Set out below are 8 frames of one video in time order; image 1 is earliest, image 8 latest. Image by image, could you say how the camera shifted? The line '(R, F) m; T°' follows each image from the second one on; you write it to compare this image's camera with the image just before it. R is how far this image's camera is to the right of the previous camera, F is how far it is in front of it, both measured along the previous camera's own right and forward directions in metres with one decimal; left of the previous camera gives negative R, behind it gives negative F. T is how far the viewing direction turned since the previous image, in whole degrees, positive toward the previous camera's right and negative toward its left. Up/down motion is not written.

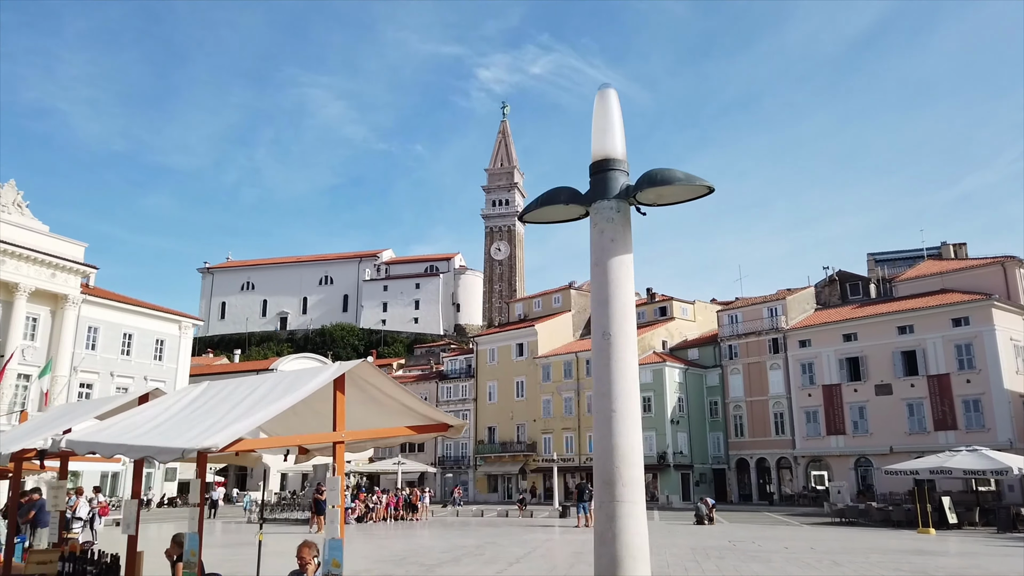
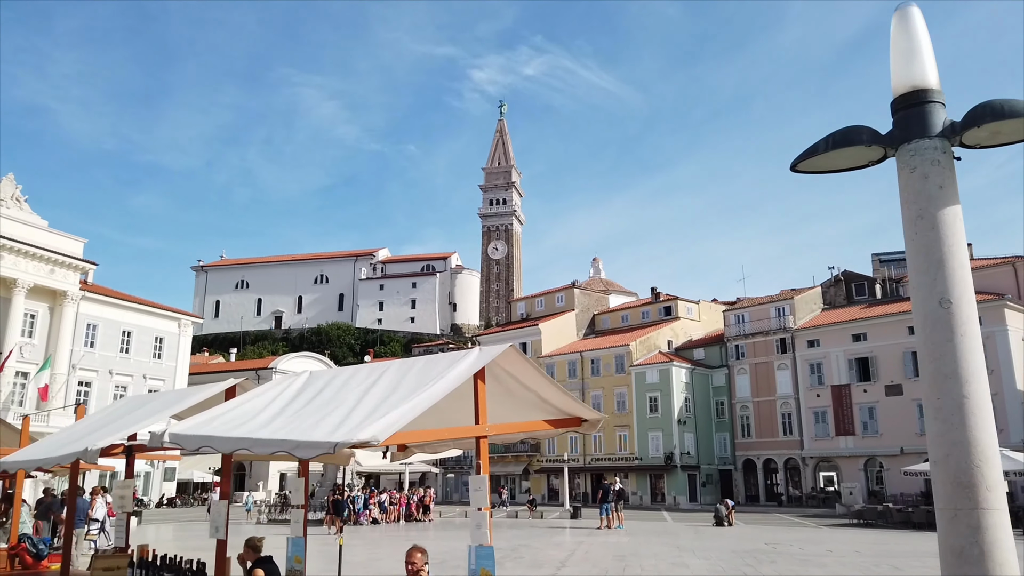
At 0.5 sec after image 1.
(-0.7, +0.4) m; +1°
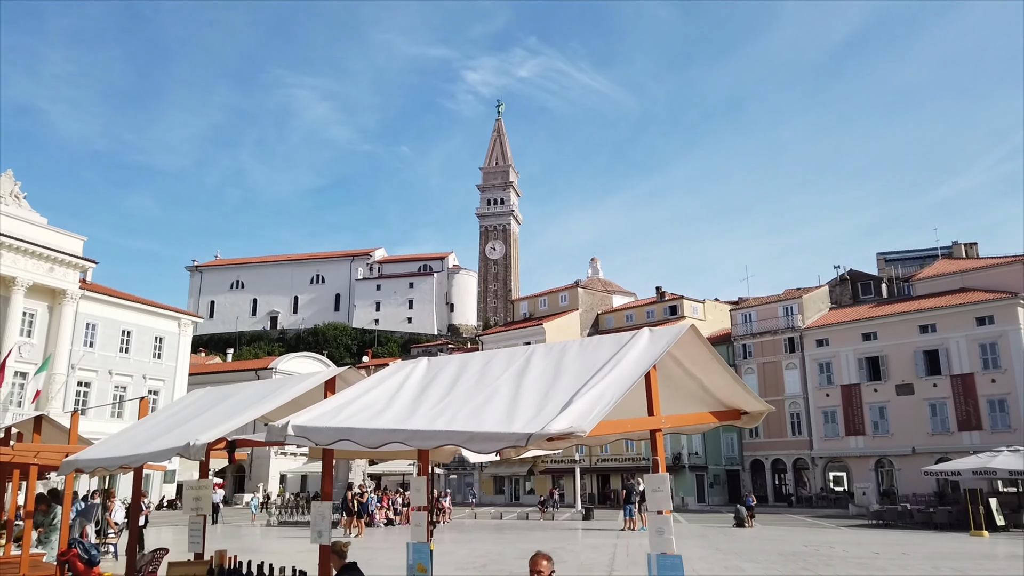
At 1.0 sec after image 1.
(-0.7, +0.4) m; +1°
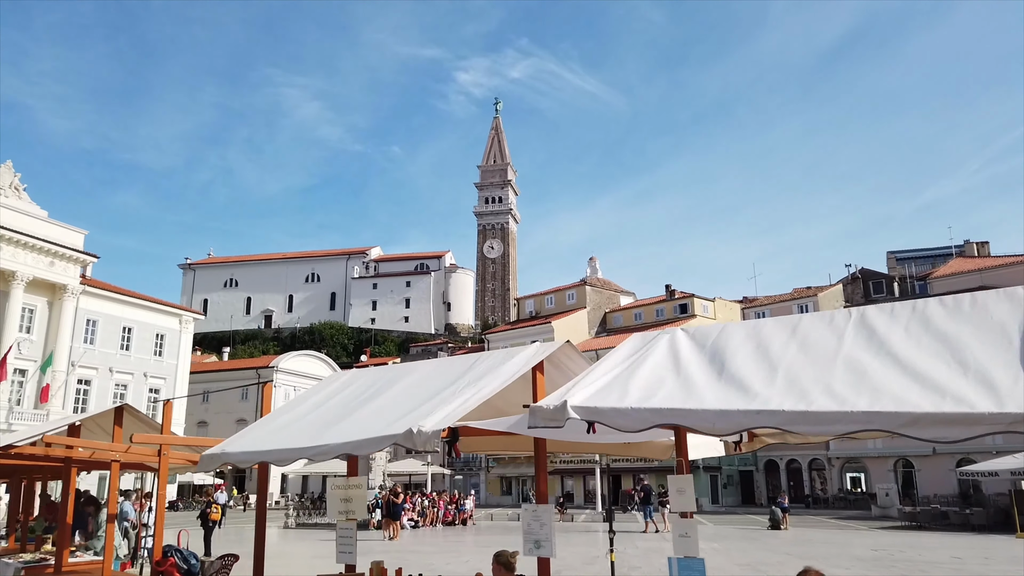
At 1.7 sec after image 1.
(-1.1, +0.7) m; +1°
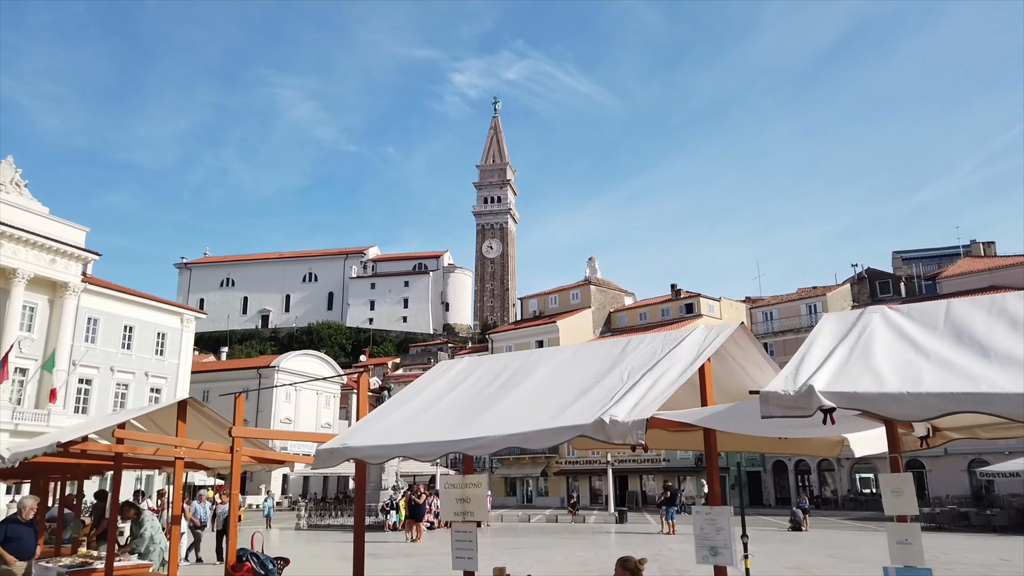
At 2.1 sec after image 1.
(-0.6, +0.3) m; 0°
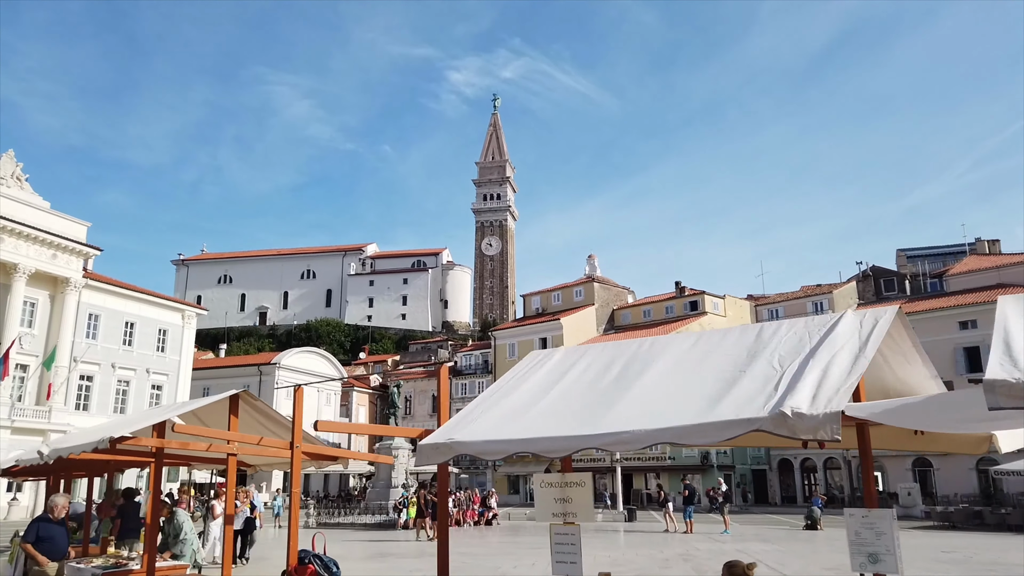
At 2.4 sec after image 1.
(-0.5, +0.2) m; 0°
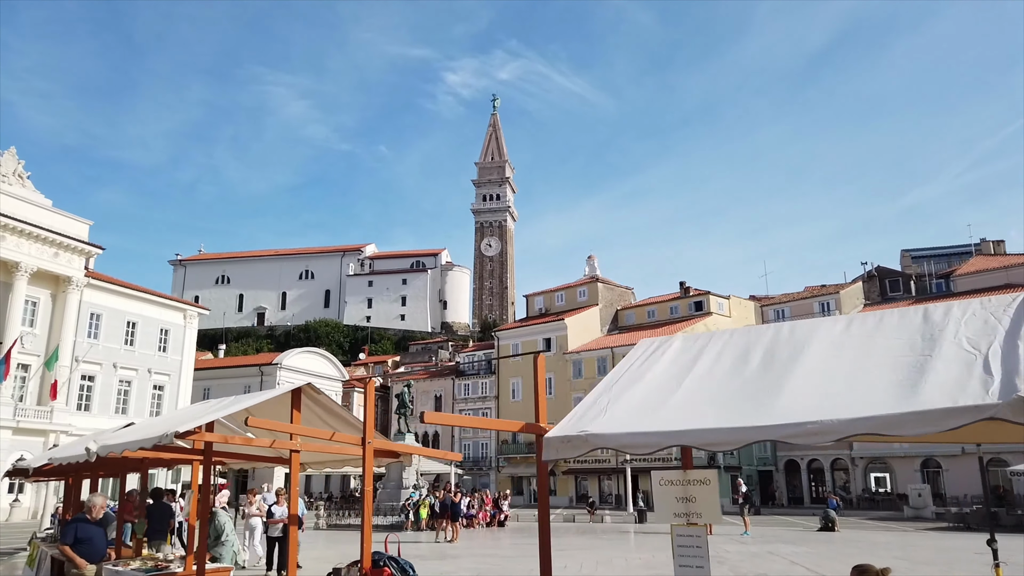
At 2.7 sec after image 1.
(-0.5, +0.2) m; 0°
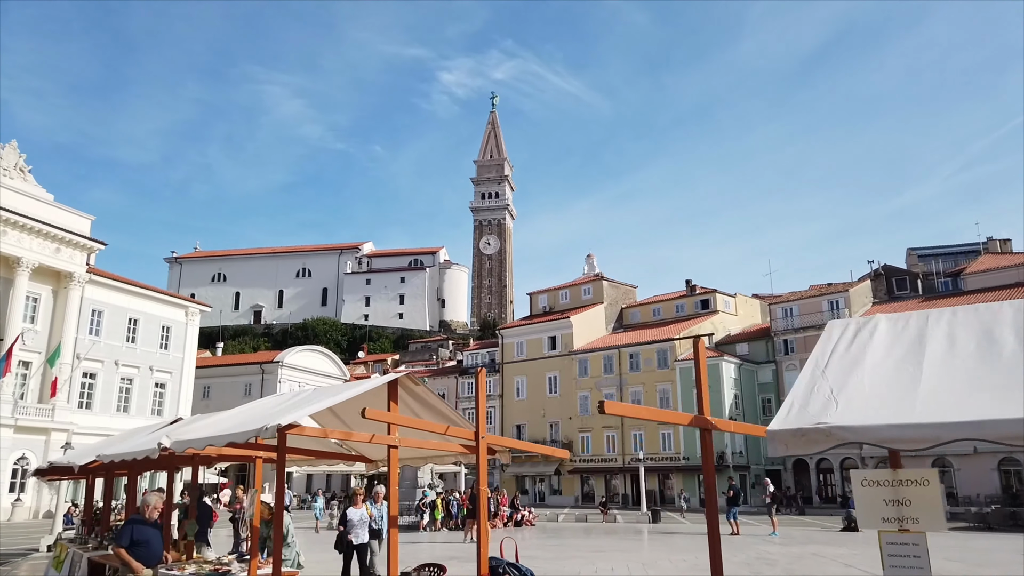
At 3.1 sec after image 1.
(-0.7, +0.4) m; 0°
